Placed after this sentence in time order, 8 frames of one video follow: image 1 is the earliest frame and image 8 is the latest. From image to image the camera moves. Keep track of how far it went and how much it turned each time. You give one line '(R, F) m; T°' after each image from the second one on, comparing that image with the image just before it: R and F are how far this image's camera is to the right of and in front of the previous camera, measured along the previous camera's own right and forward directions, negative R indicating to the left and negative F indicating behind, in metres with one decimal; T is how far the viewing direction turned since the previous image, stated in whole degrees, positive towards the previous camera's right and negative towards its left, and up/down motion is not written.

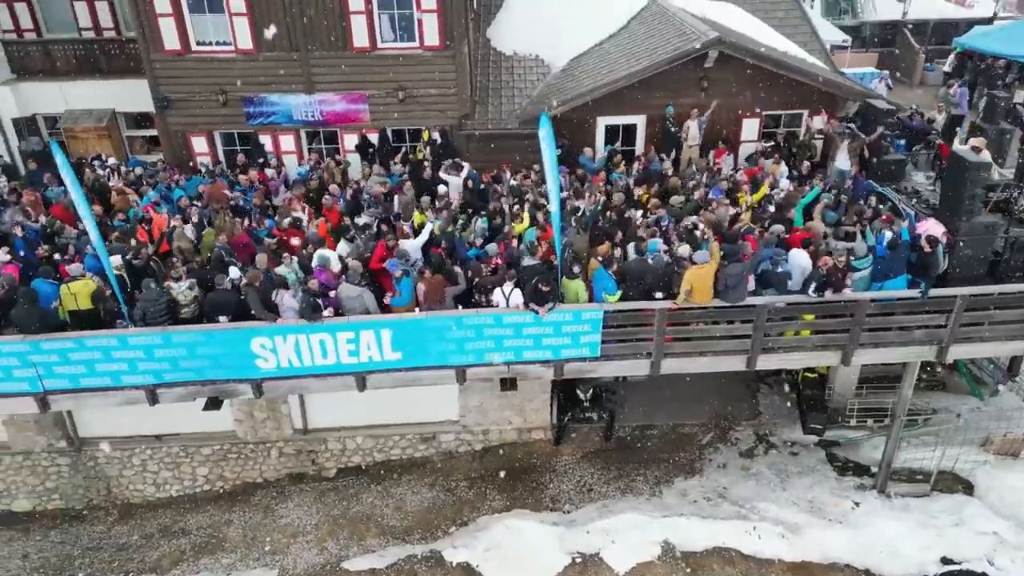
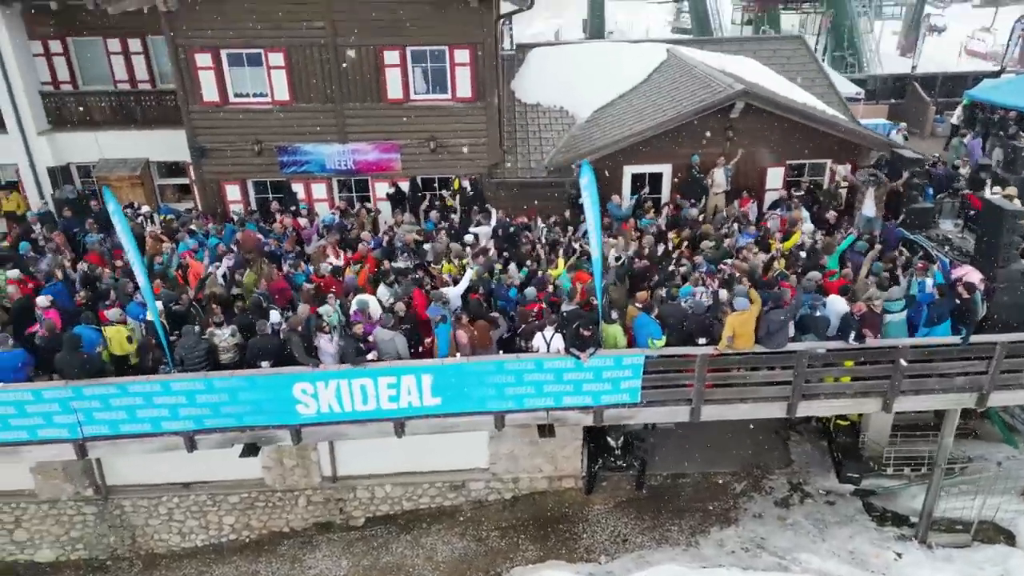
(-0.5, -0.1) m; 0°
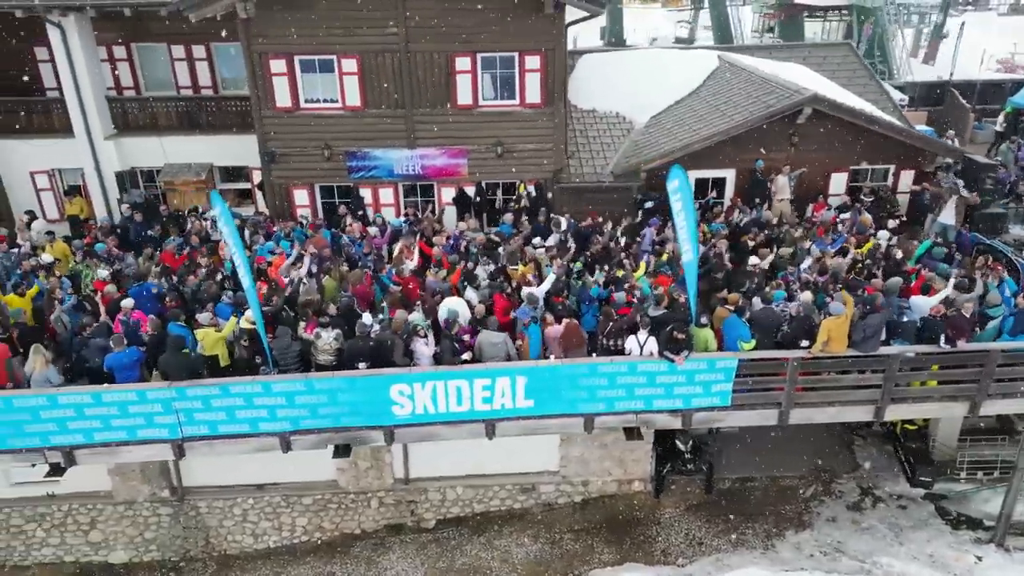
(-1.3, -0.1) m; 0°
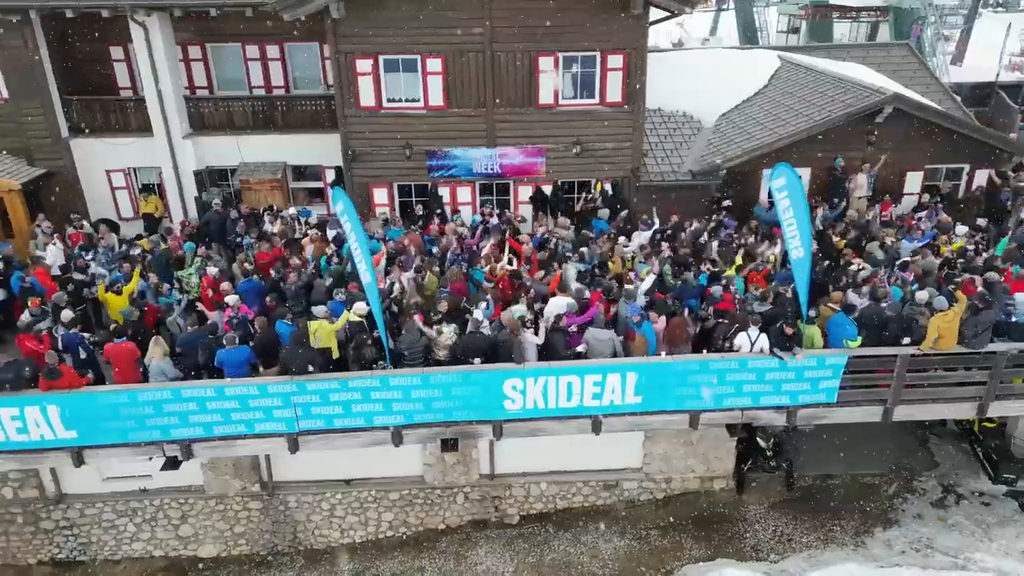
(-1.5, -0.1) m; 0°
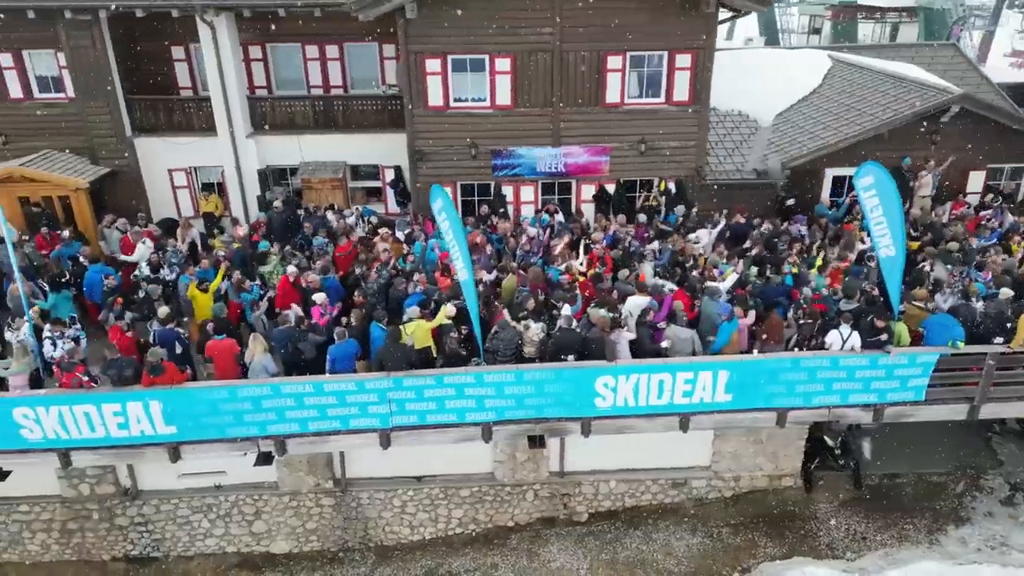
(-1.2, -0.1) m; 0°
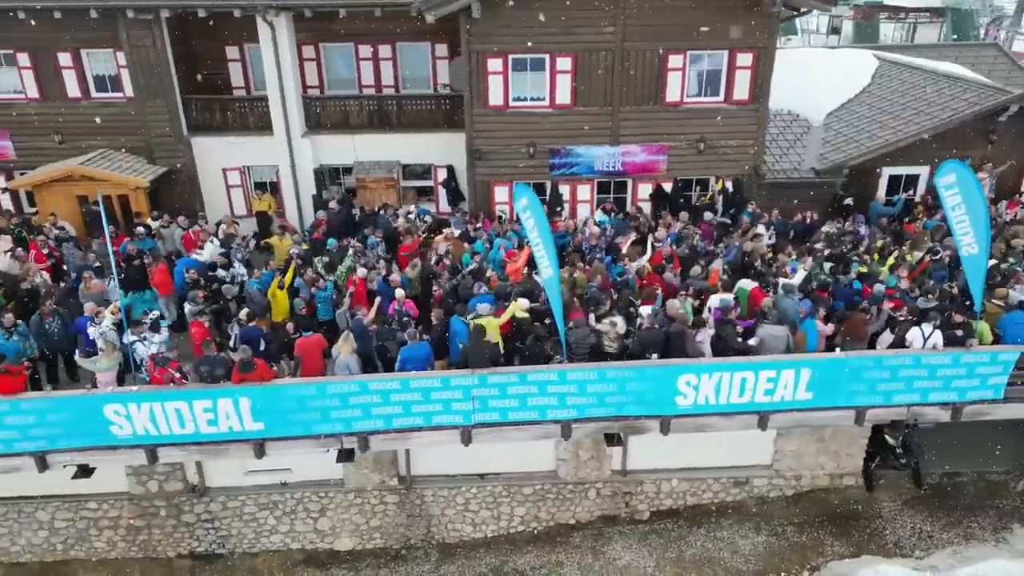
(-1.1, 0.0) m; 0°
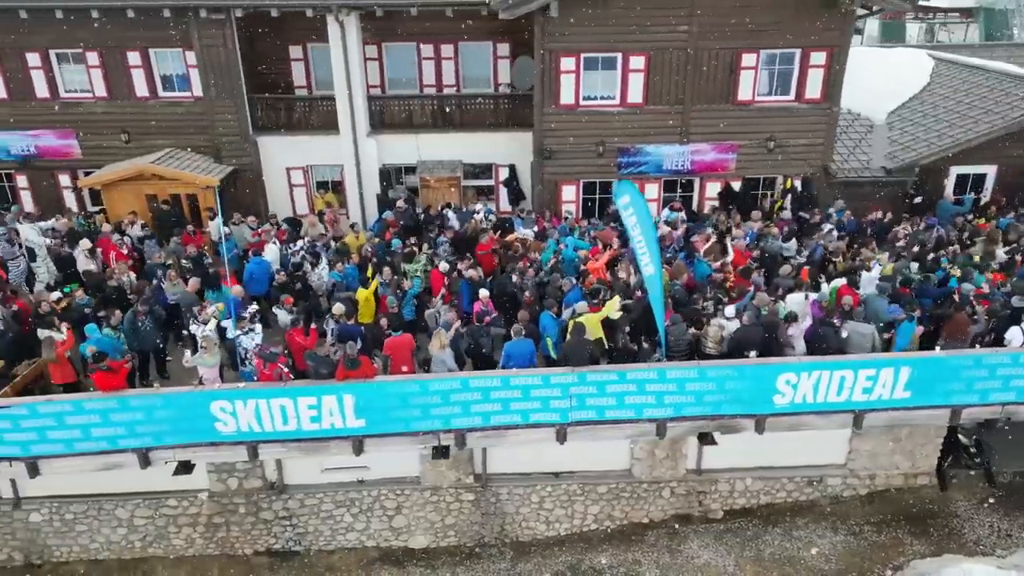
(-1.3, 0.0) m; 0°
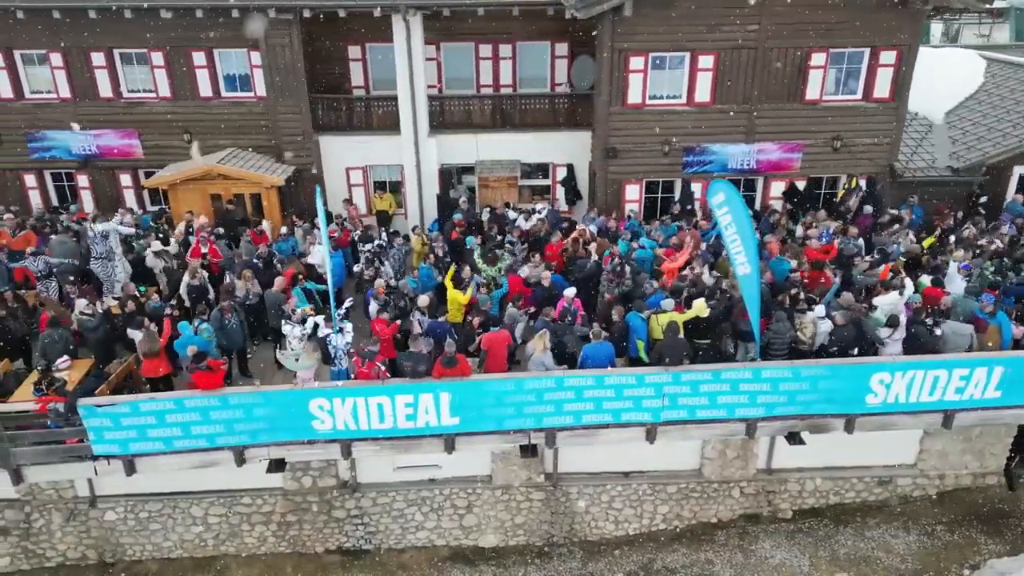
(-1.2, 0.0) m; 0°
